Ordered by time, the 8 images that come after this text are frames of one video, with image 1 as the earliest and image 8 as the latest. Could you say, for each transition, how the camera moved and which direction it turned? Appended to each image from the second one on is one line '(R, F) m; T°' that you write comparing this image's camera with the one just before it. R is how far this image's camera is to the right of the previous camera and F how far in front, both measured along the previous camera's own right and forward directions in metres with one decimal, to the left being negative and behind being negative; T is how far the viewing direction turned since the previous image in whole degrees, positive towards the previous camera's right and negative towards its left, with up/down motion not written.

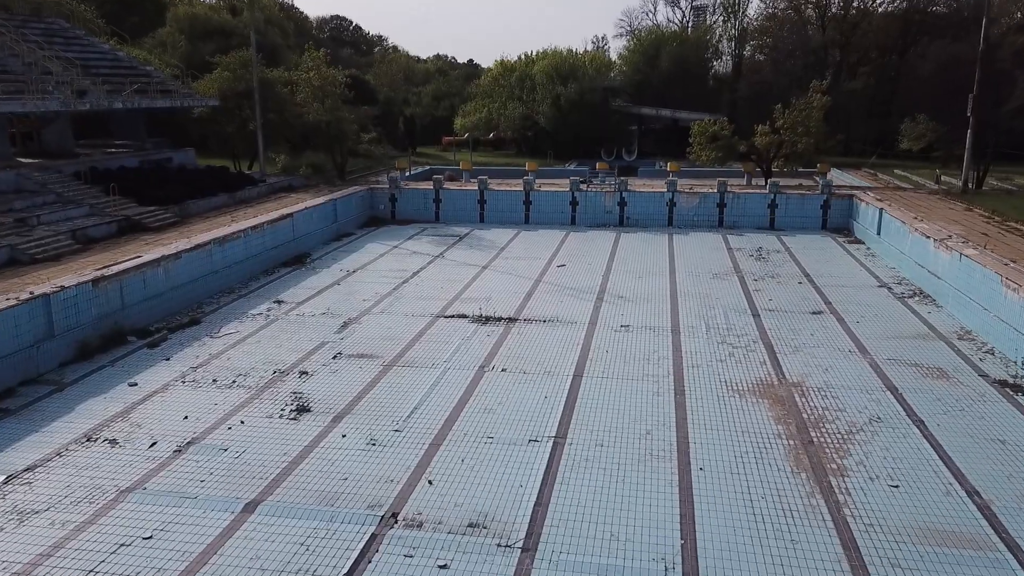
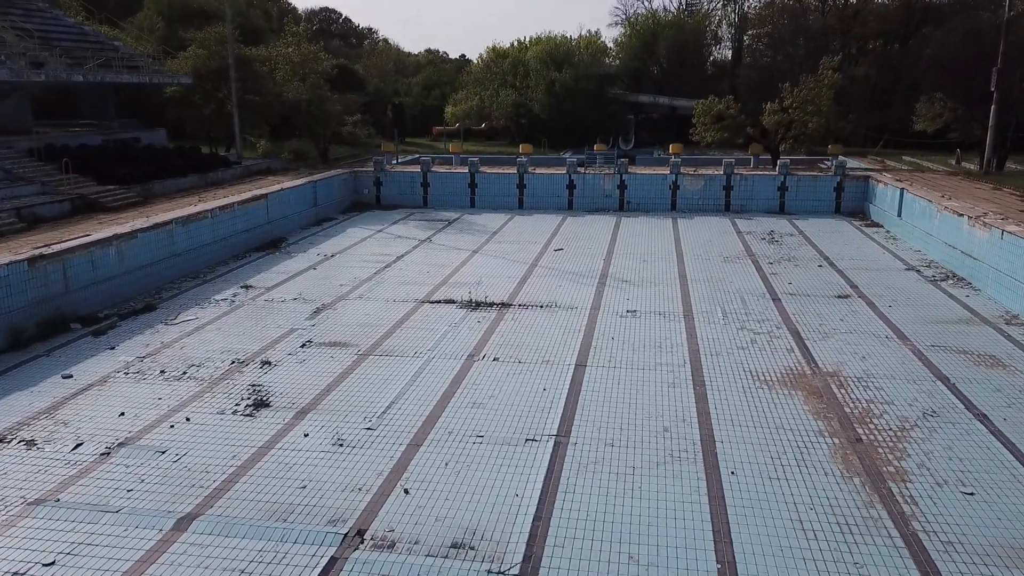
(0.0, +1.0) m; 0°
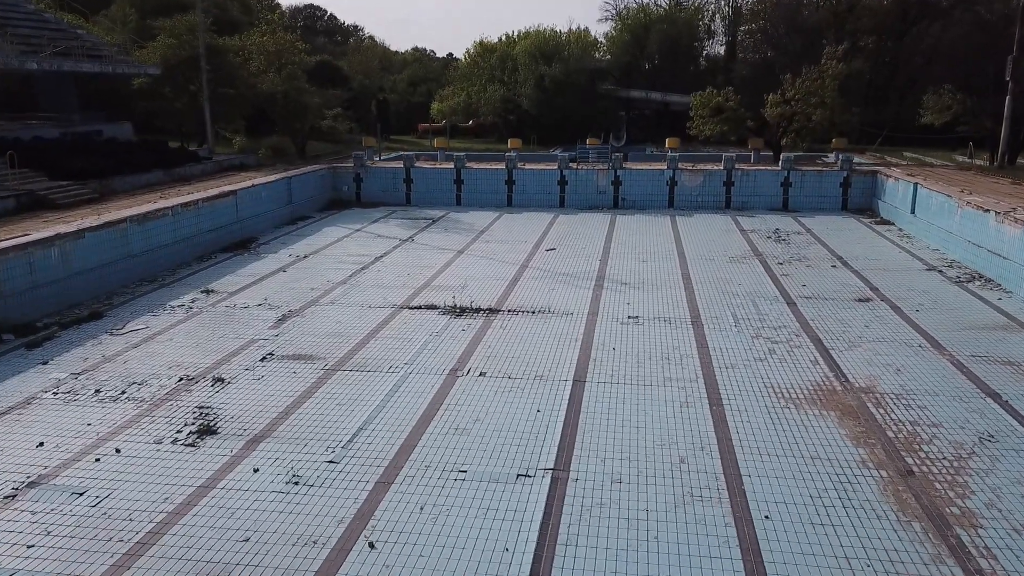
(0.0, +0.9) m; +1°
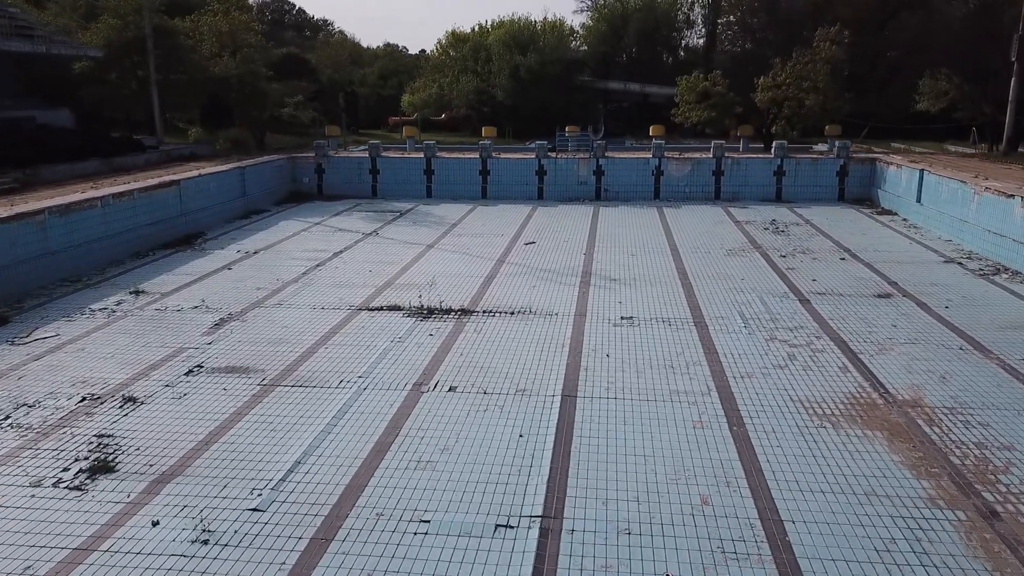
(0.0, +1.0) m; +2°
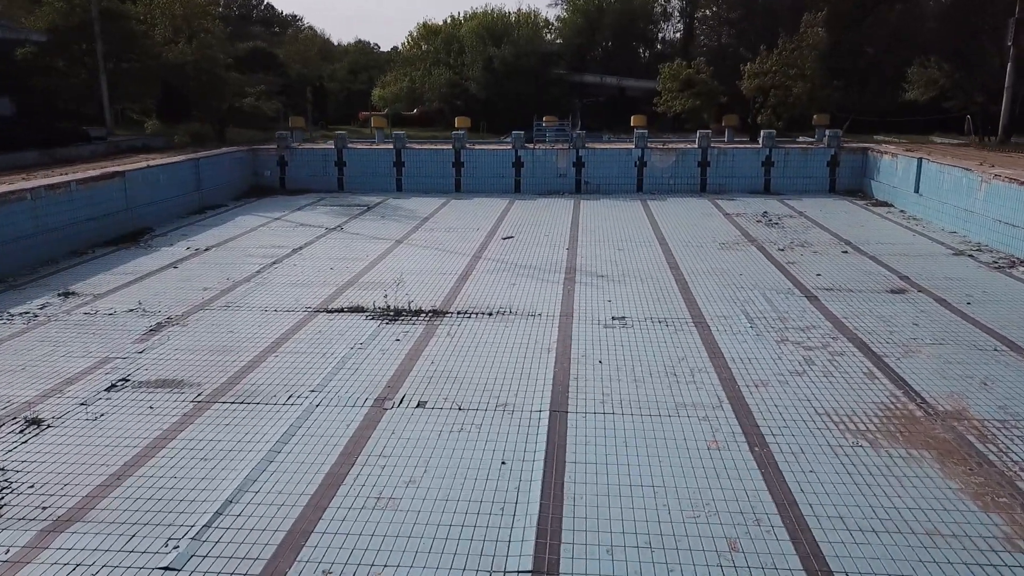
(0.0, +0.8) m; +2°
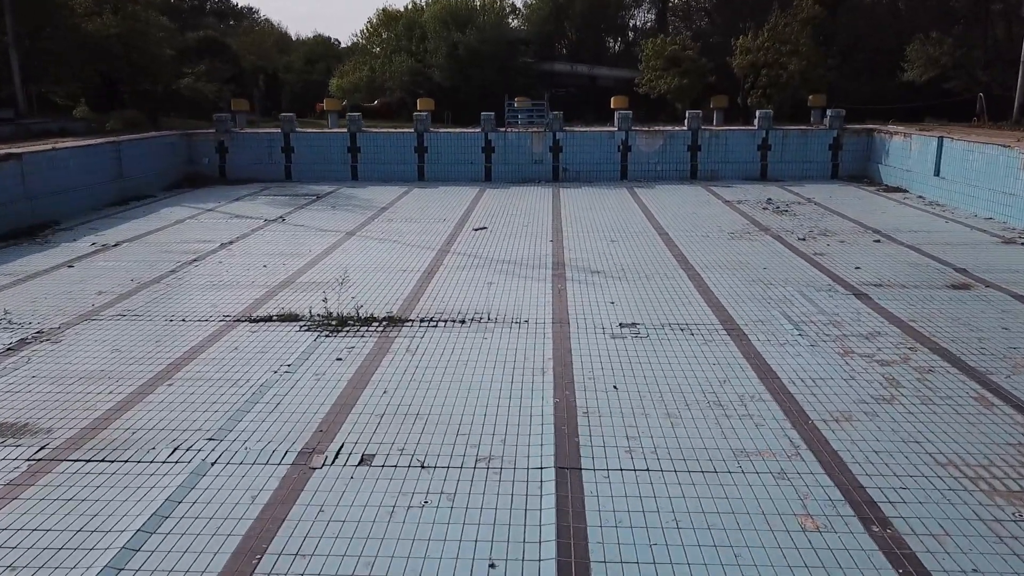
(-0.1, +1.4) m; +2°
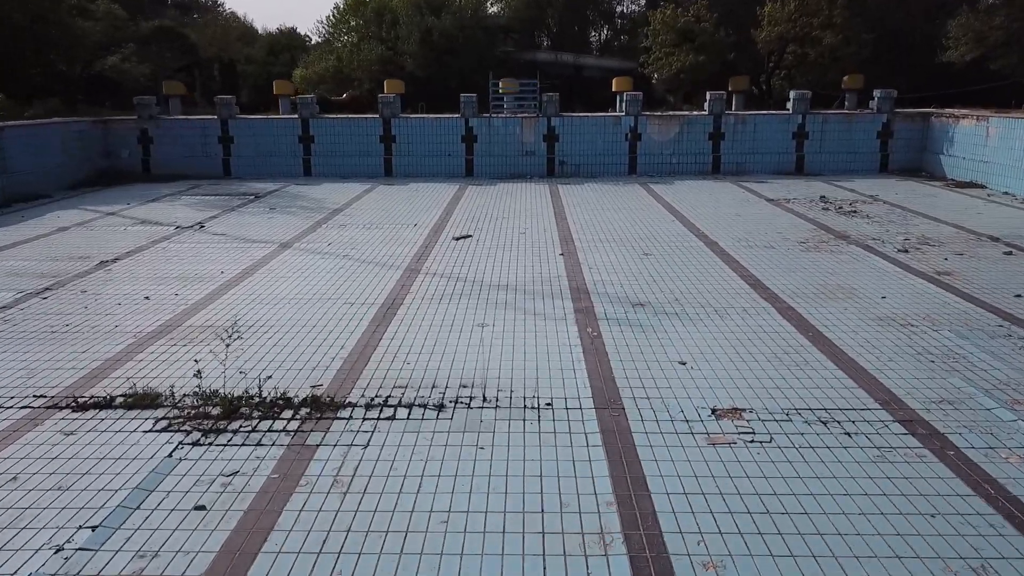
(-0.1, +2.0) m; +2°
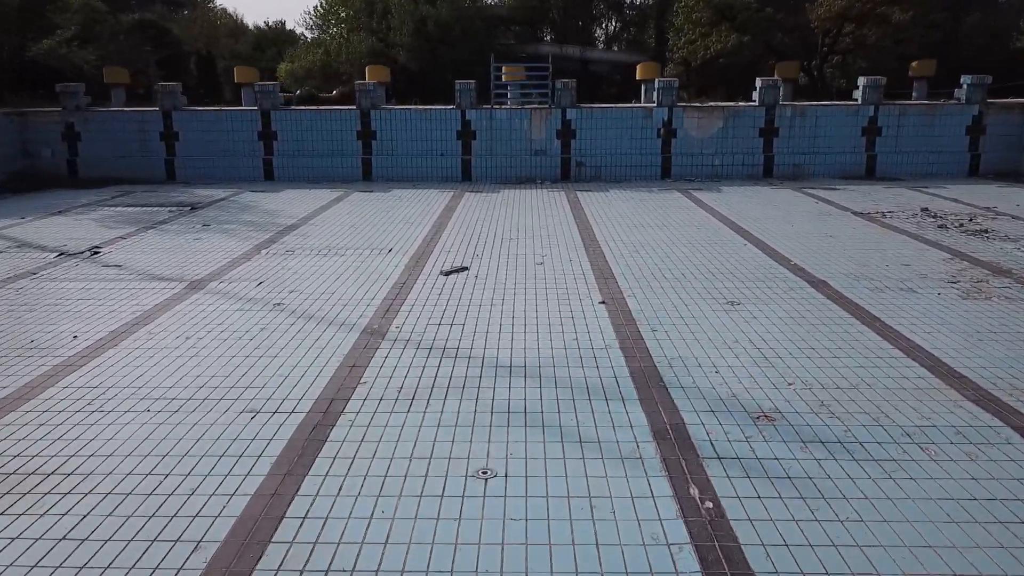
(-0.1, +1.8) m; 0°
